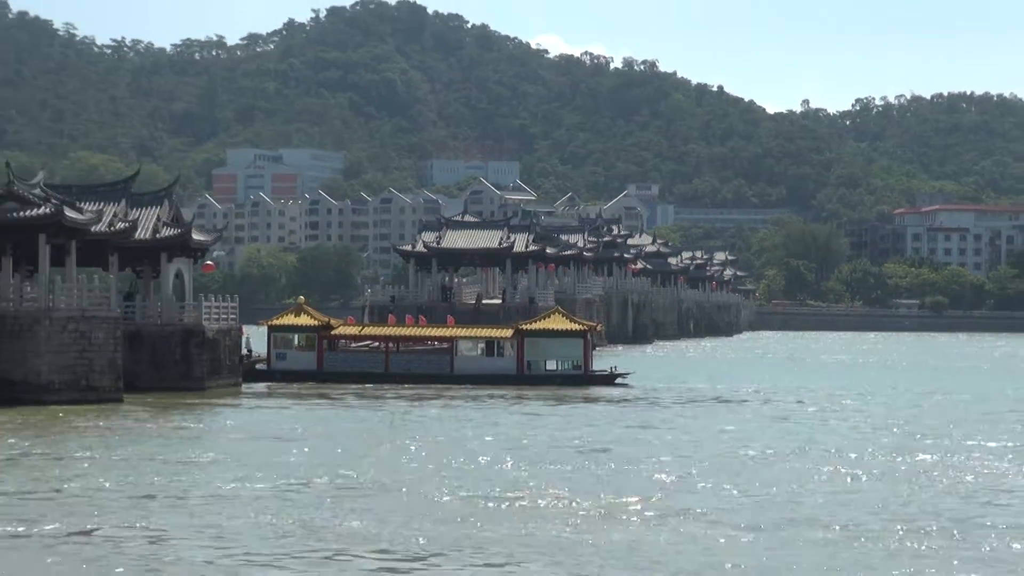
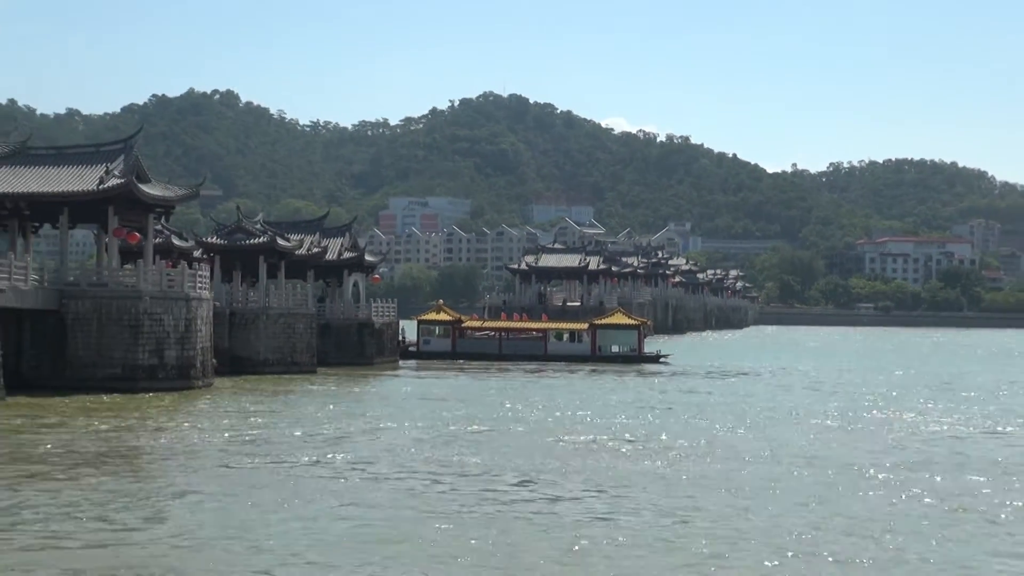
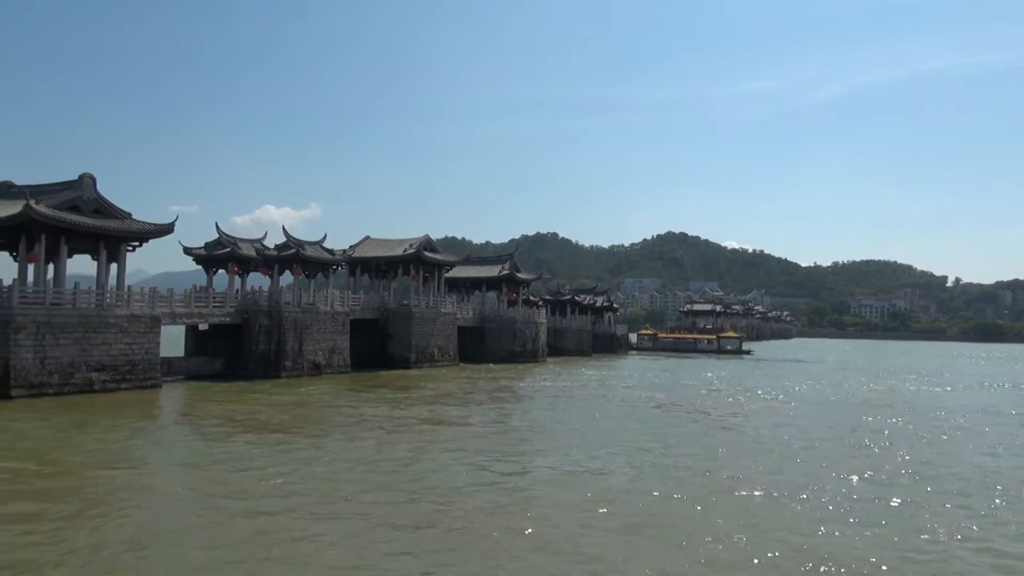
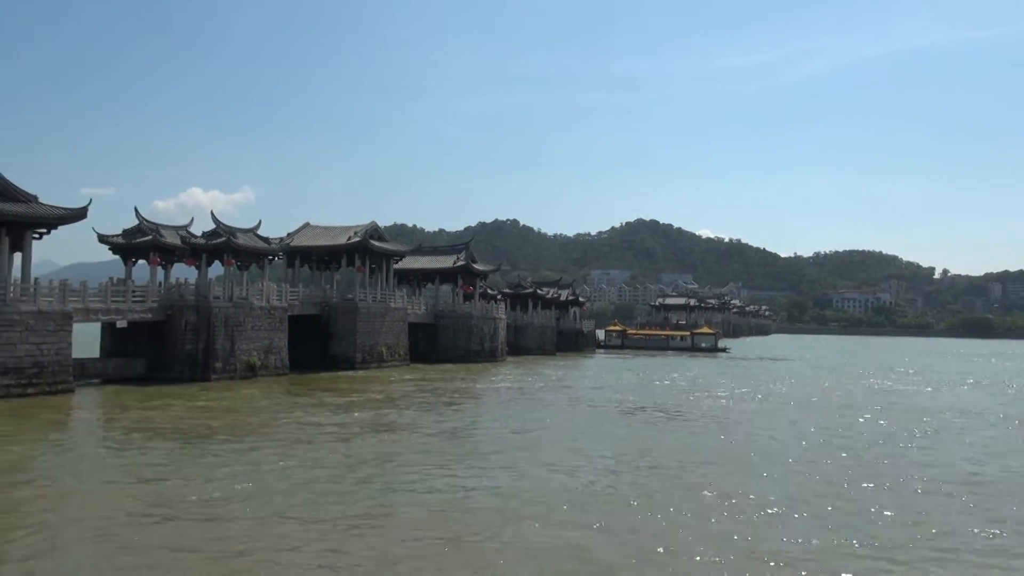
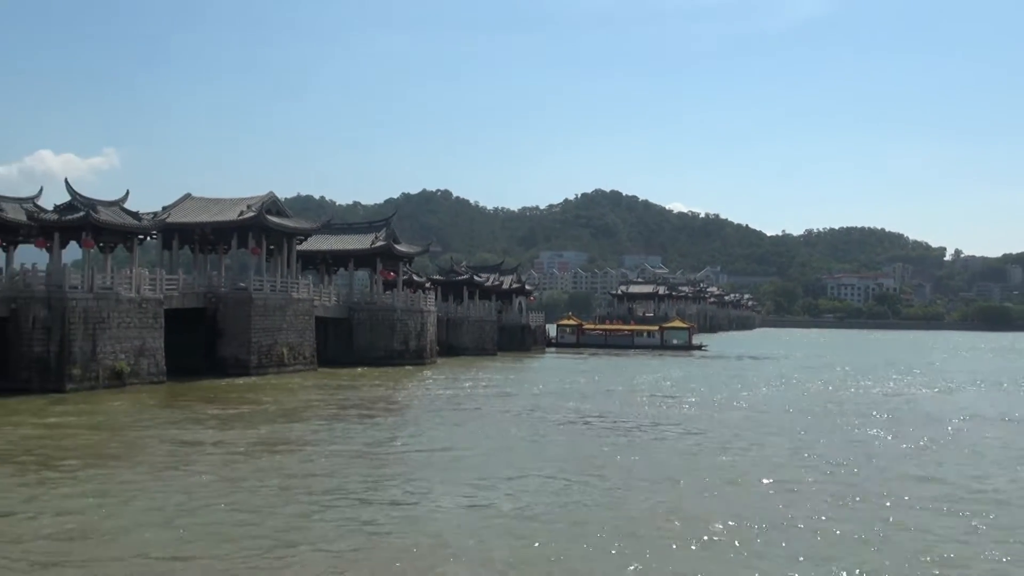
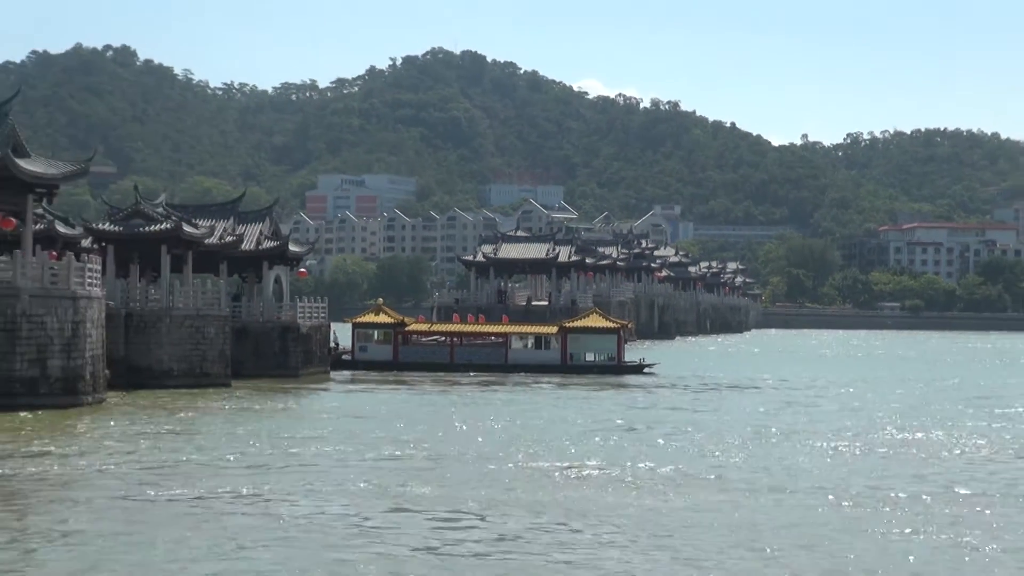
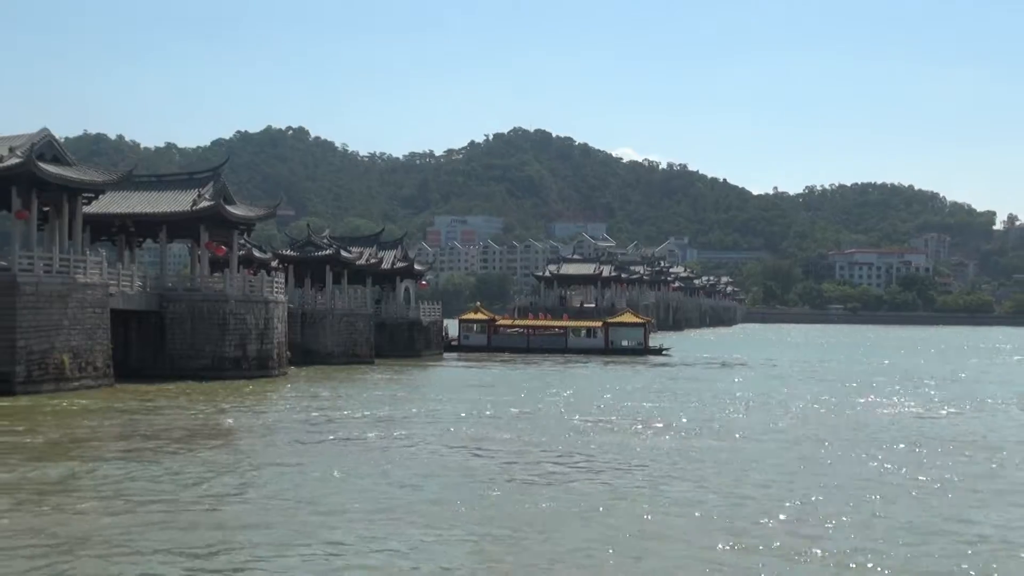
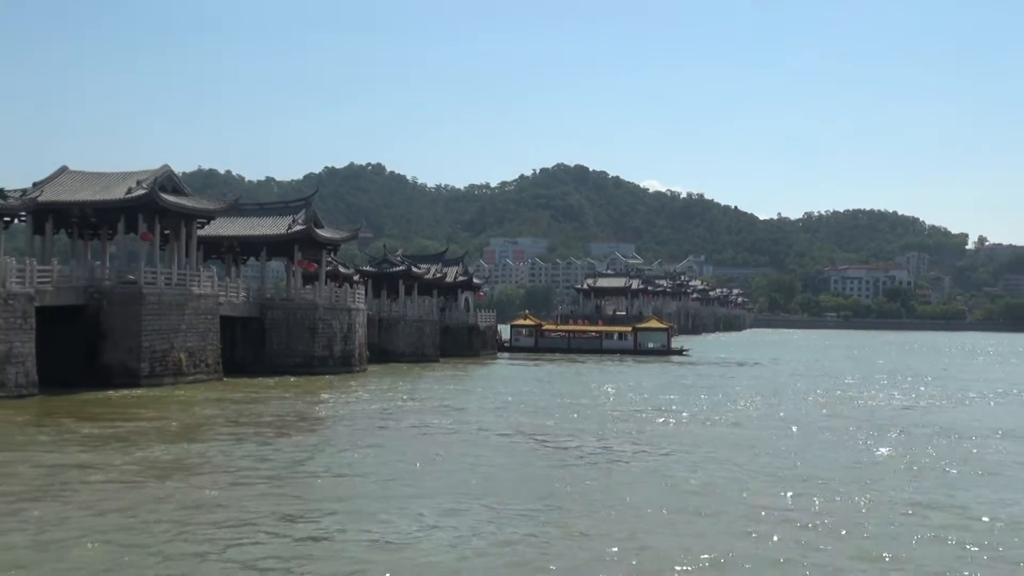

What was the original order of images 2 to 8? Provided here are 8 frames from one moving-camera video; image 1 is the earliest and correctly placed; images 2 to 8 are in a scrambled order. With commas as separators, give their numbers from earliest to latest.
6, 2, 7, 8, 5, 4, 3
